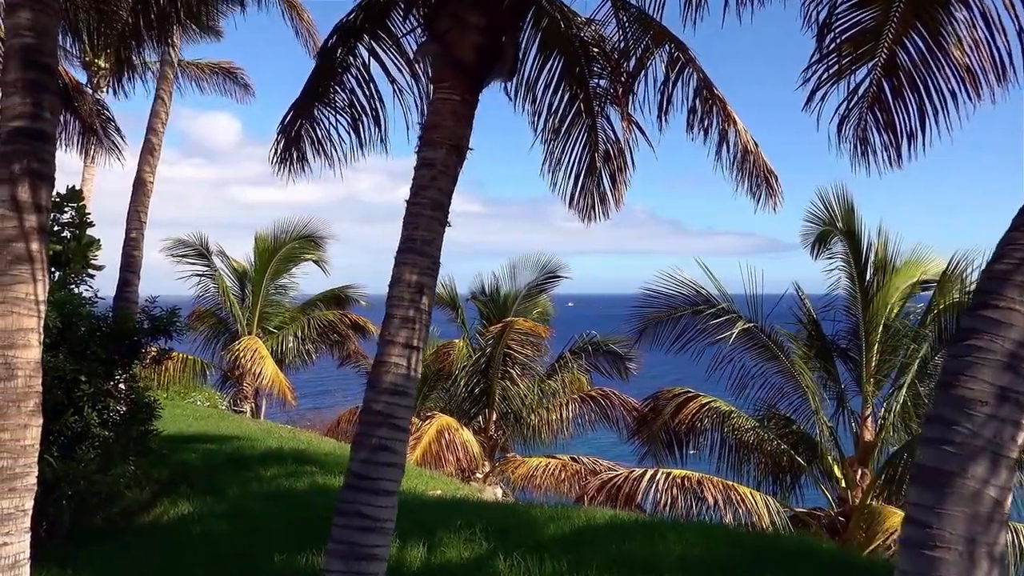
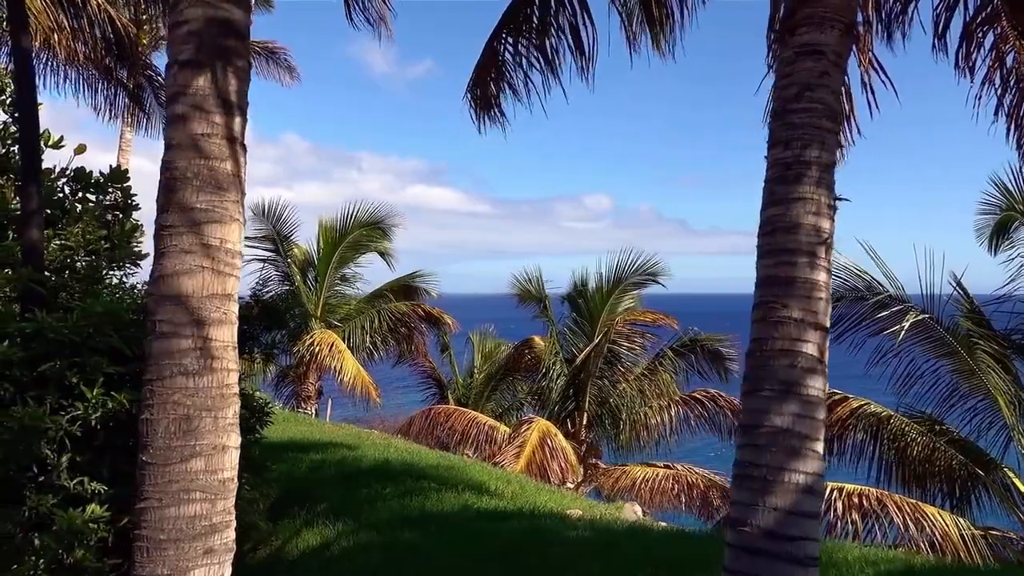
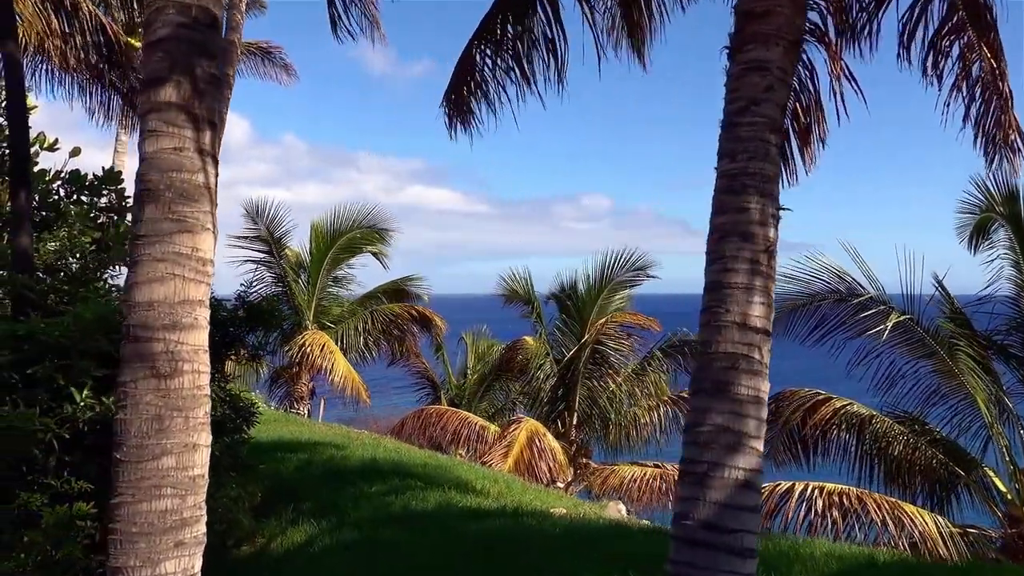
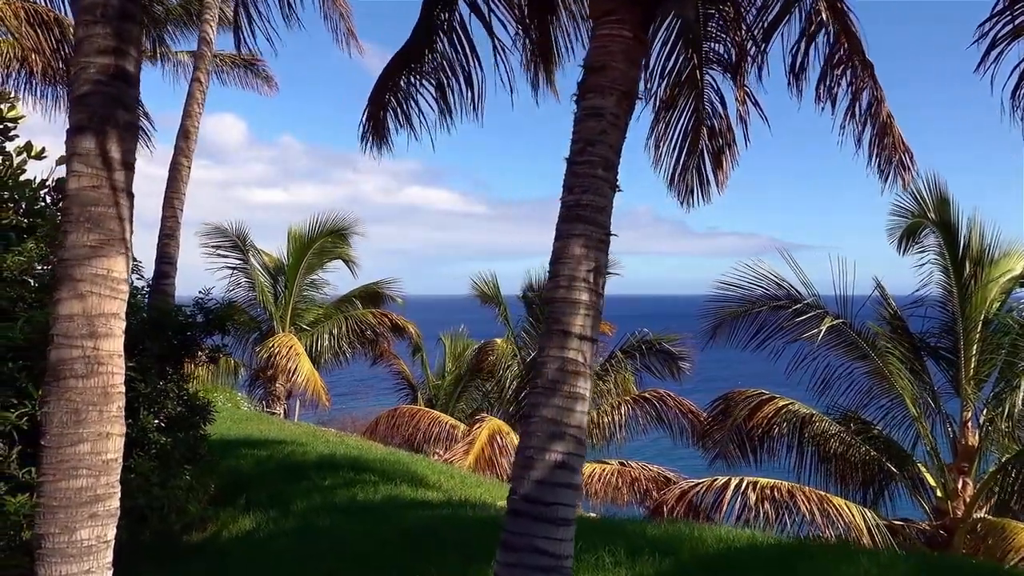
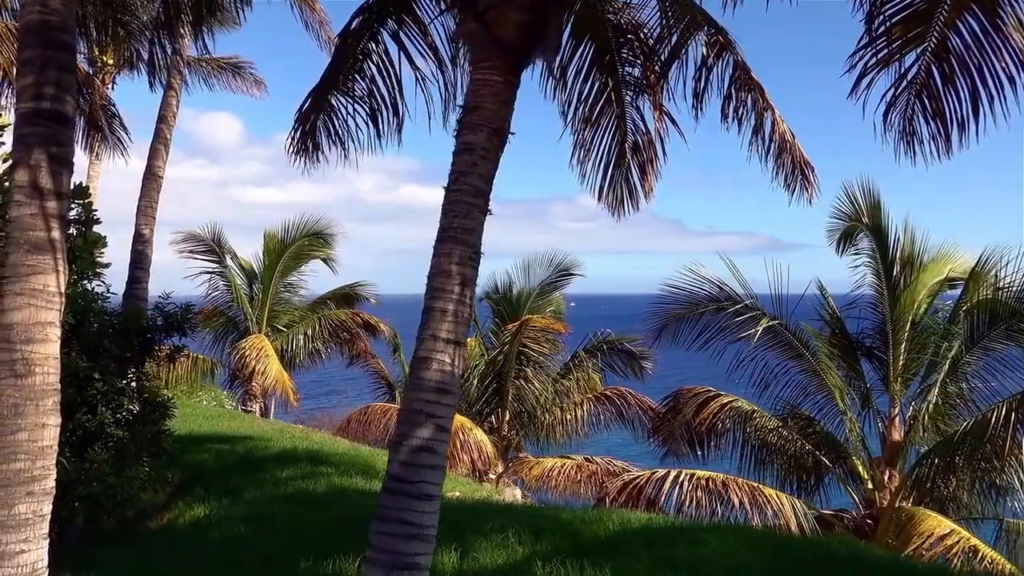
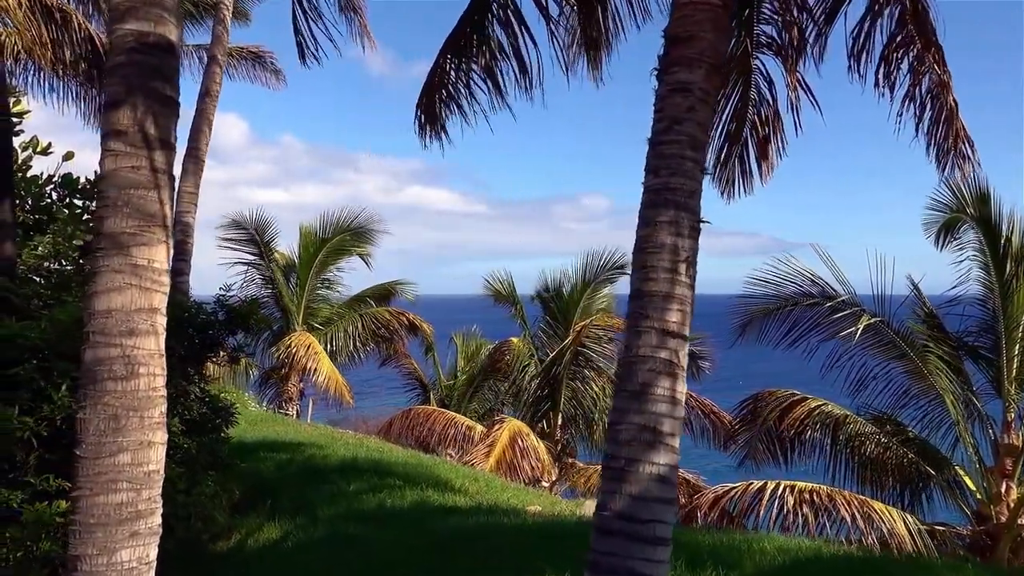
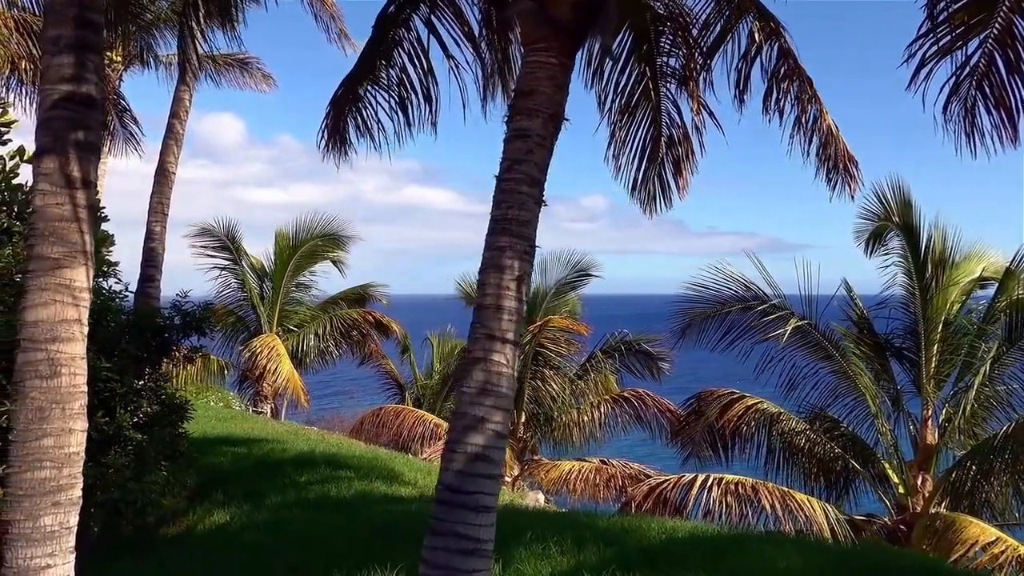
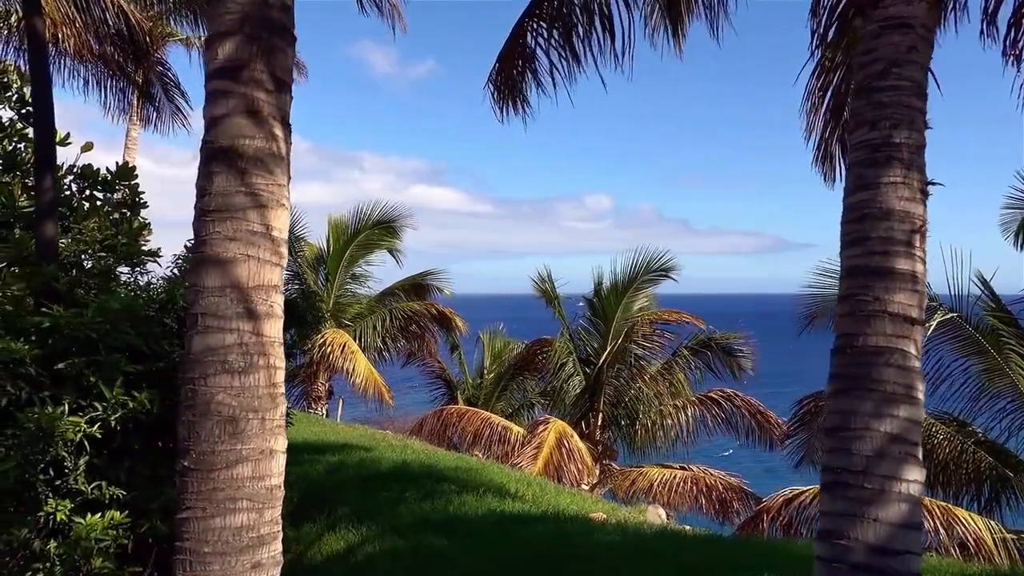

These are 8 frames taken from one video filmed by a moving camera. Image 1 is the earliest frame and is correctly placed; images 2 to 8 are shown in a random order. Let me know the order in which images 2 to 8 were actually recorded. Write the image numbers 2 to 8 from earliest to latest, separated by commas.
5, 7, 4, 6, 3, 2, 8
